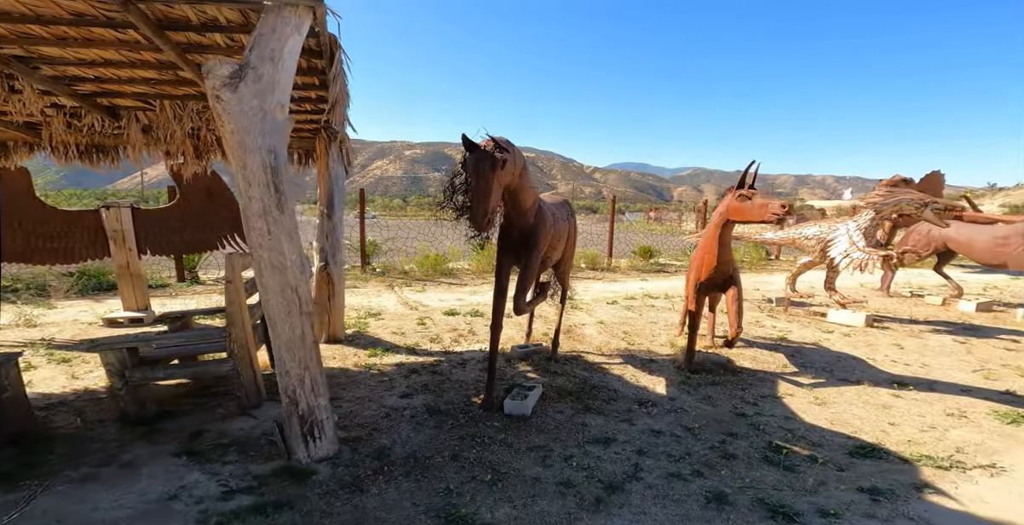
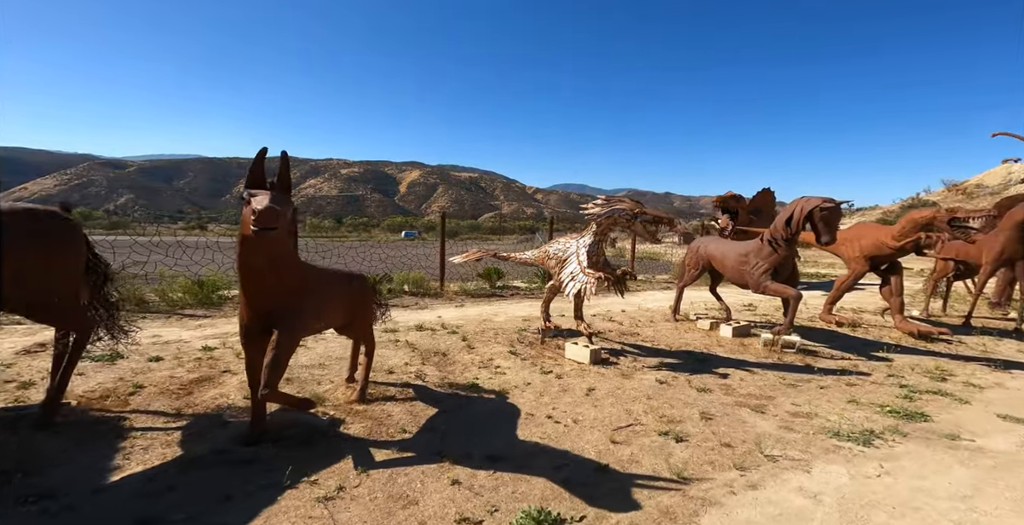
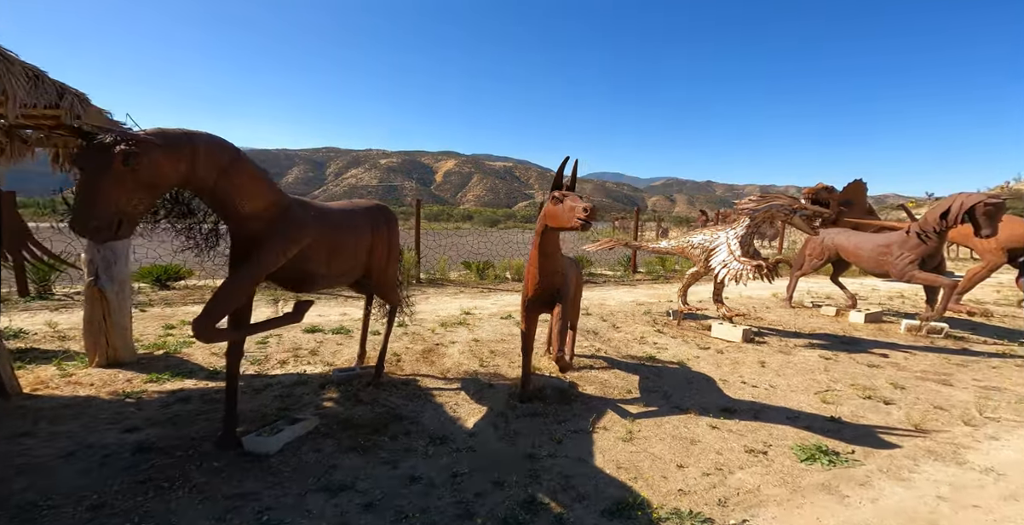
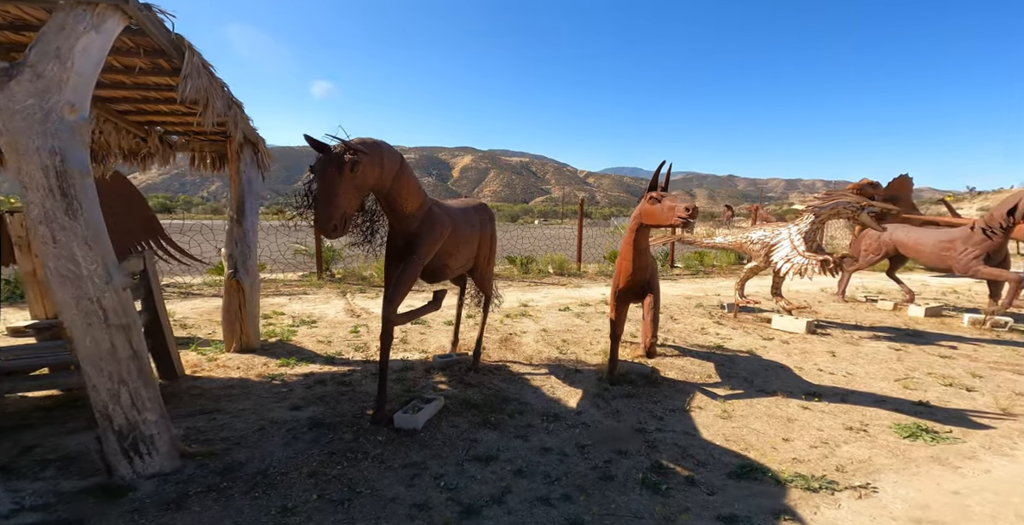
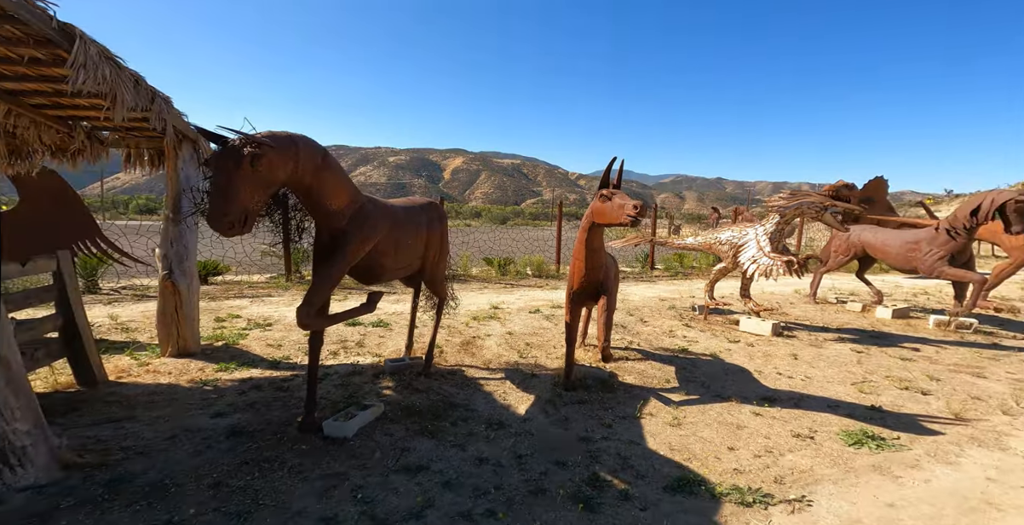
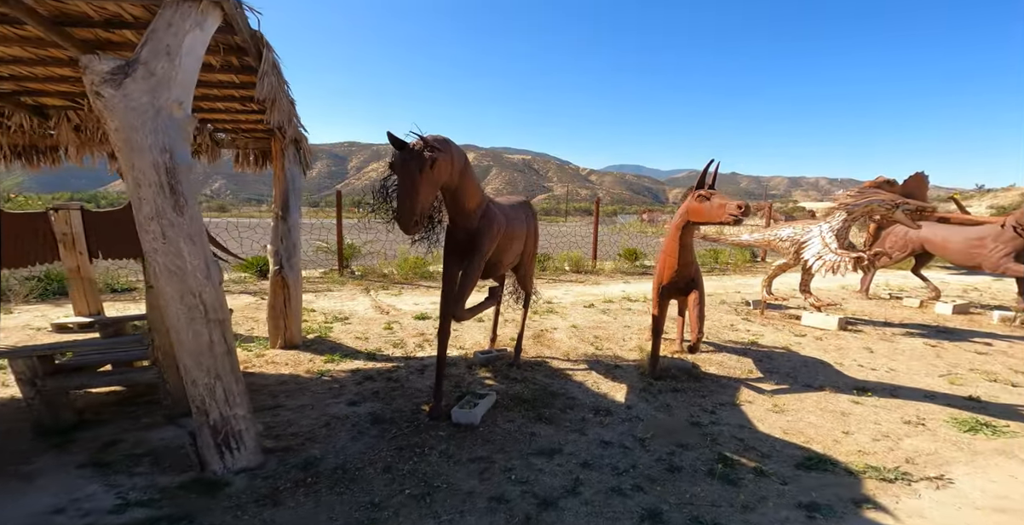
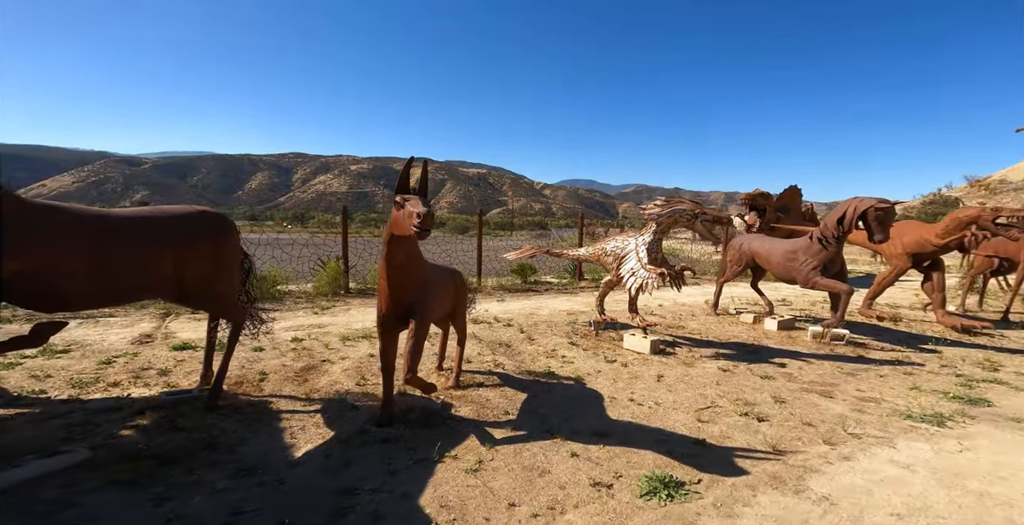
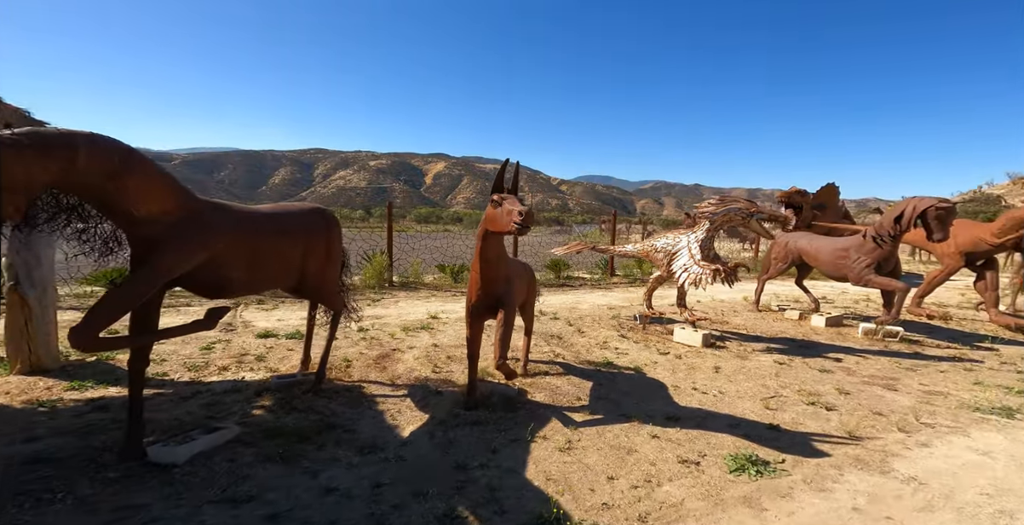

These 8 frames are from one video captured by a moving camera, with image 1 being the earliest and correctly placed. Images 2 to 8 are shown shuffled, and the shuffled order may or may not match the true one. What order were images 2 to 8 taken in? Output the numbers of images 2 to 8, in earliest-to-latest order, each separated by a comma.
6, 4, 5, 3, 8, 7, 2
